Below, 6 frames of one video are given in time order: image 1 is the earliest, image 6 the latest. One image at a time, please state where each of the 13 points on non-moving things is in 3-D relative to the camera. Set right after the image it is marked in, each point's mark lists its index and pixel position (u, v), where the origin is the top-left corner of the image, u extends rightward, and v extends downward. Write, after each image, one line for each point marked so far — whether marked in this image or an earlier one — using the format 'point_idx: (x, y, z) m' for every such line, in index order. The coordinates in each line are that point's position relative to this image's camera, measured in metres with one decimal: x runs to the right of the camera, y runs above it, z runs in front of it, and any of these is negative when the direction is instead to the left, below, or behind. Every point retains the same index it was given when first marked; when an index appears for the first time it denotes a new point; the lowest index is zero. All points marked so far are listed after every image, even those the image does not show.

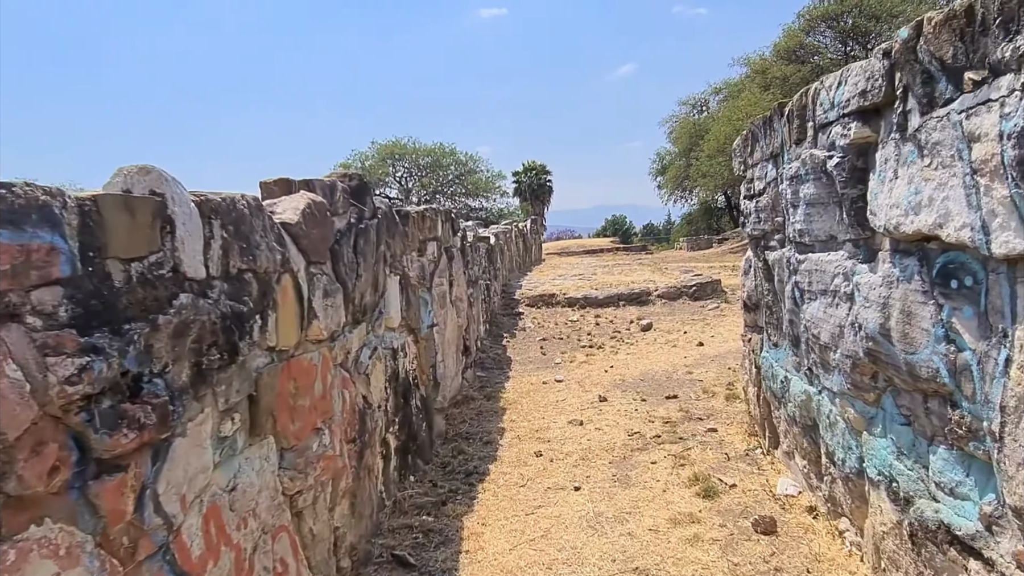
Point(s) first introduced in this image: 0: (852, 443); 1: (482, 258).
0: (+1.1, -0.5, +2.4) m
1: (-0.3, +0.3, +7.5) m
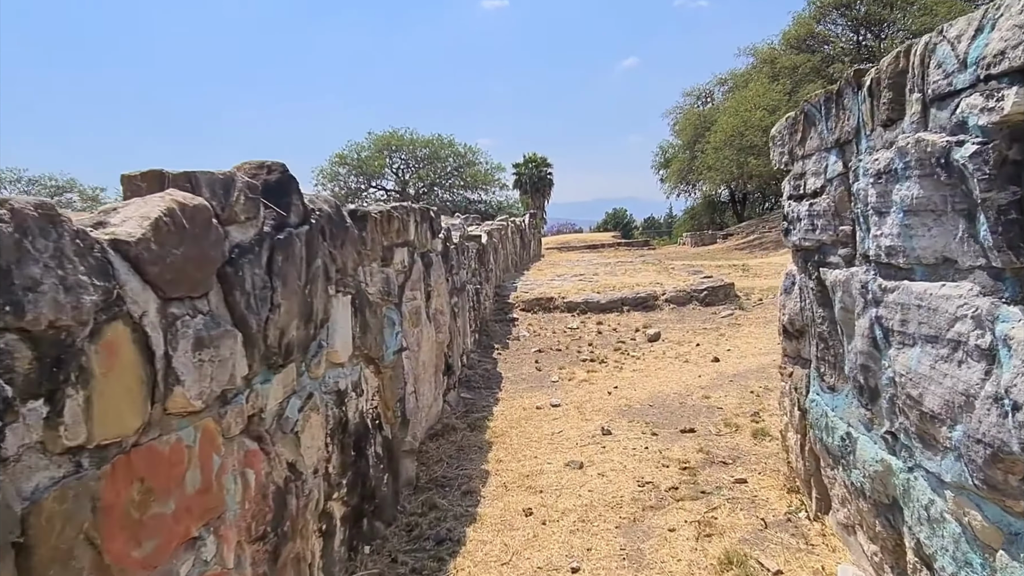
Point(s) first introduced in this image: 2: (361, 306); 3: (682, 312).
0: (+1.1, -0.6, +1.7) m
1: (-0.4, +0.3, +6.7) m
2: (-0.6, -0.1, +2.9) m
3: (+1.8, -0.3, +7.8) m
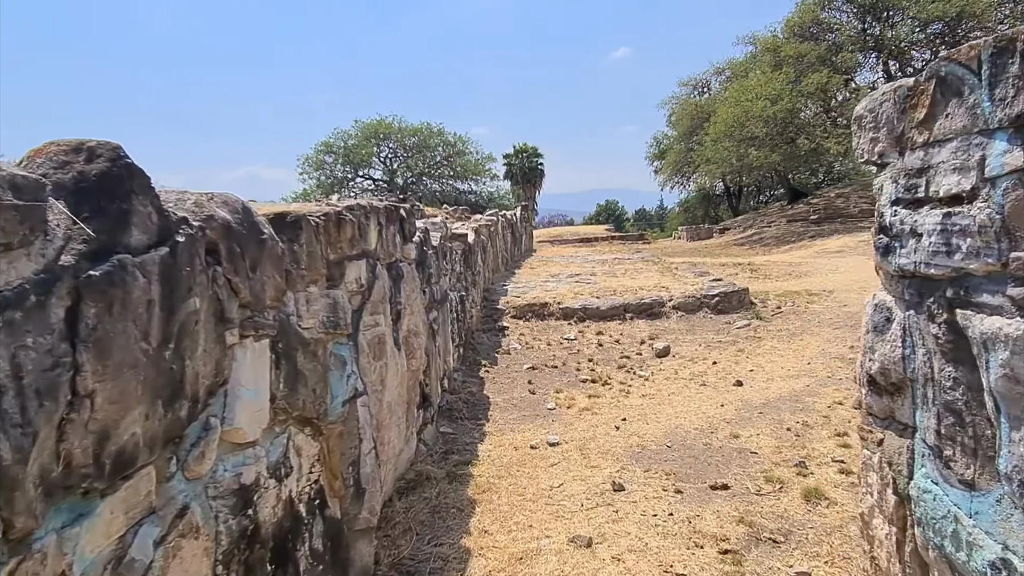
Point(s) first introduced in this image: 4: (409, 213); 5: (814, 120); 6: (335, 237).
0: (+1.0, -0.8, +0.8) m
1: (-0.5, +0.2, +5.9) m
2: (-0.6, -0.2, +2.1) m
3: (+1.7, -0.3, +7.0) m
4: (-0.6, +0.4, +3.9) m
5: (+8.2, +4.5, +19.5) m
6: (-0.6, +0.2, +2.6) m
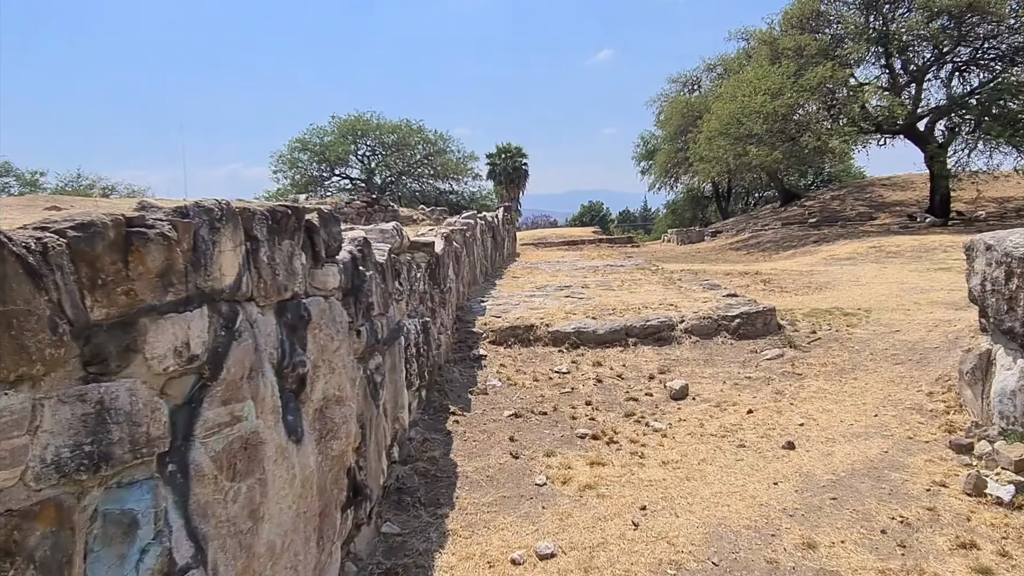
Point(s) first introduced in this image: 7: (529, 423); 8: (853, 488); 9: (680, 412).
0: (+1.0, -0.9, -0.4) m
1: (-0.6, 0.0, +4.5) m
2: (-0.7, -0.3, +0.8) m
3: (+1.6, -0.5, +5.8) m
4: (-0.6, +0.2, +2.6) m
5: (+7.7, +4.3, +18.4) m
6: (-0.7, 0.0, +1.3) m
7: (+0.1, -0.8, +4.4) m
8: (+1.5, -0.9, +3.3) m
9: (+1.0, -0.8, +4.5) m
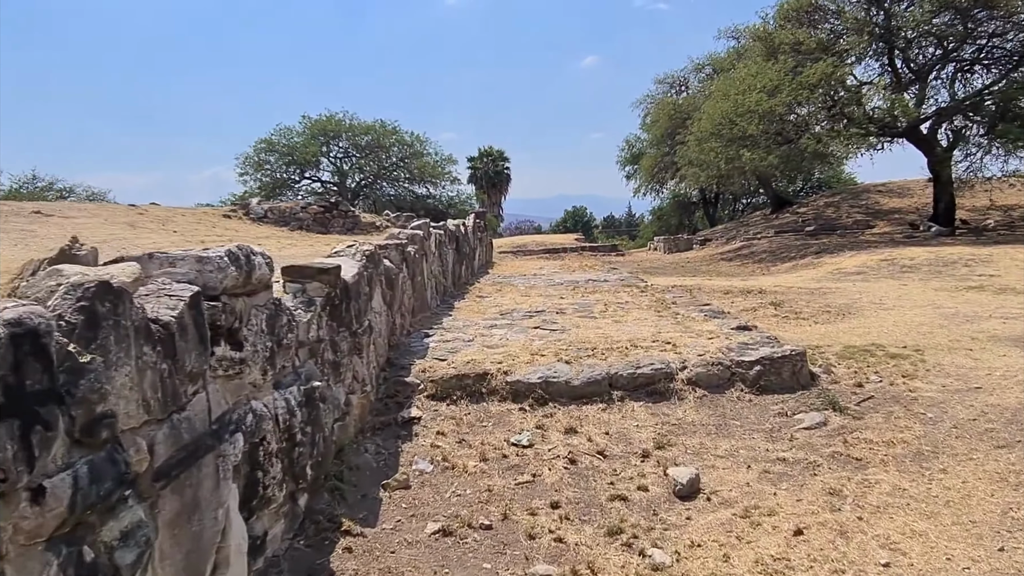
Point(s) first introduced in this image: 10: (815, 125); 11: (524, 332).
0: (+0.8, -1.1, -2.0) m
1: (-0.9, -0.2, +3.0) m
2: (-0.9, -0.5, -0.8) m
3: (+1.2, -0.7, +4.3) m
4: (-0.9, 0.0, +1.0) m
5: (+7.1, +4.0, +17.1) m
6: (-0.9, -0.2, -0.3) m
7: (-0.2, -1.0, +2.9) m
8: (+1.3, -1.1, +1.8) m
9: (+0.7, -1.0, +3.0) m
10: (+7.1, +3.8, +17.0) m
11: (+0.1, -0.4, +5.9) m
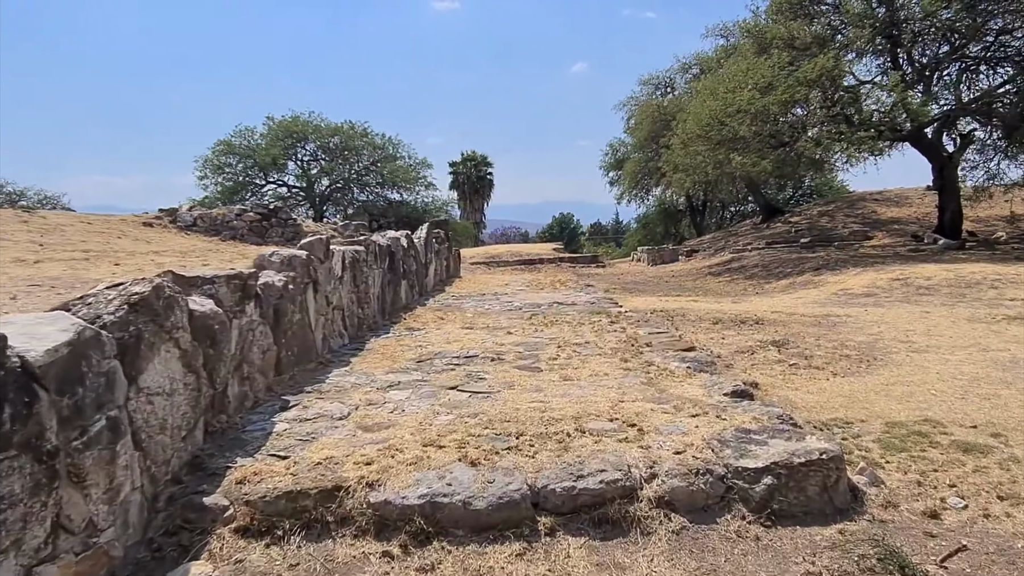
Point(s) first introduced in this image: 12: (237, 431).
0: (+0.4, -1.3, -3.7) m
1: (-1.4, -0.4, +1.3) m
2: (-1.4, -0.7, -2.5) m
3: (+0.7, -1.0, +2.5) m
4: (-1.4, -0.2, -0.7) m
5: (+6.4, +3.6, +15.5) m
6: (-1.4, -0.4, -2.0) m
7: (-0.7, -1.3, +1.2) m
8: (+0.8, -1.3, 0.0) m
9: (+0.2, -1.2, +1.3) m
10: (+6.4, +3.4, +15.4) m
11: (-0.5, -0.6, +4.1) m
12: (-1.3, -0.7, +3.5) m
